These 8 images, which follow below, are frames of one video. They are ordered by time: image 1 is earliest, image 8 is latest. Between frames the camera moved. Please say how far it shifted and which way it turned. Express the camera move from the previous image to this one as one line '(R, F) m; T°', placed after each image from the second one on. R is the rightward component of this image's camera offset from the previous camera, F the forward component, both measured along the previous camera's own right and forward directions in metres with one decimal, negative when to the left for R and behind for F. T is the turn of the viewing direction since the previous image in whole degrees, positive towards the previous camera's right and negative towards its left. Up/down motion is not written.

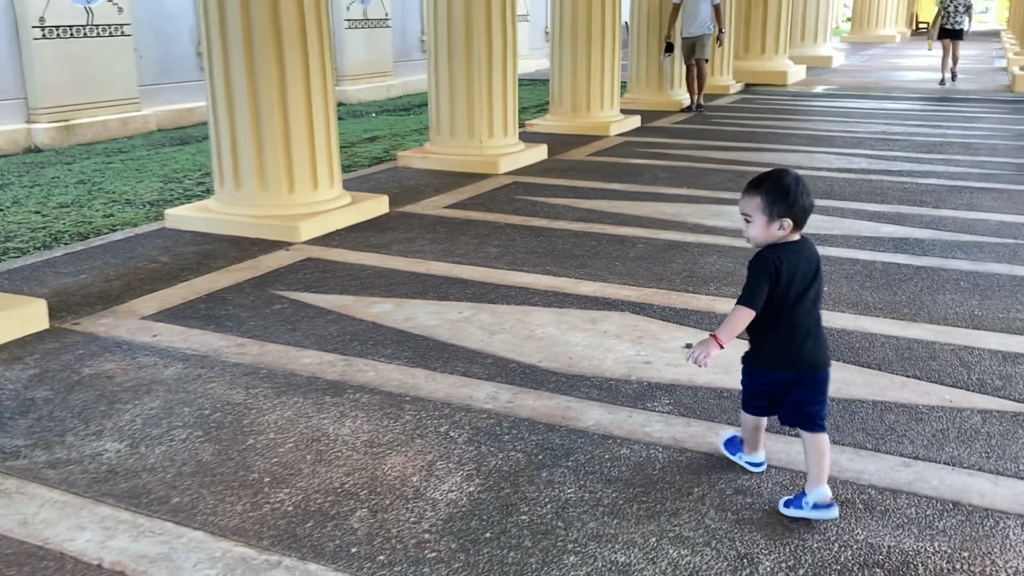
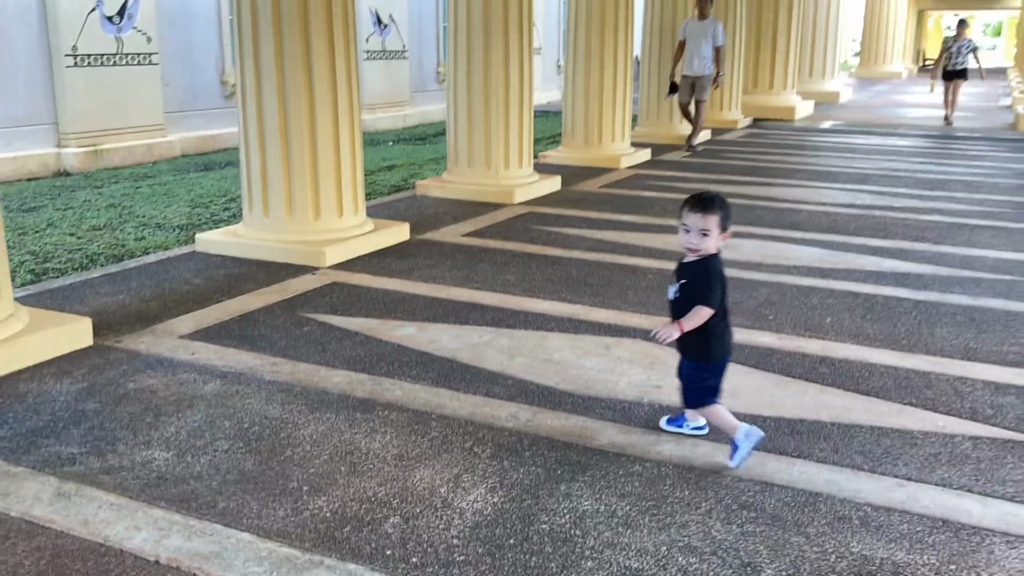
(-0.1, -0.2) m; 0°
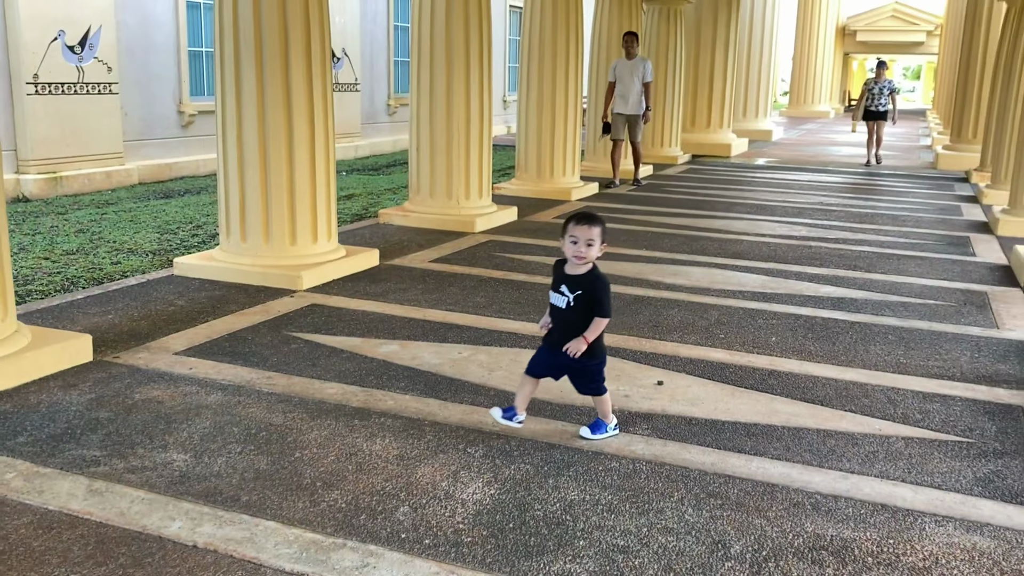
(-0.2, -0.3) m; +4°
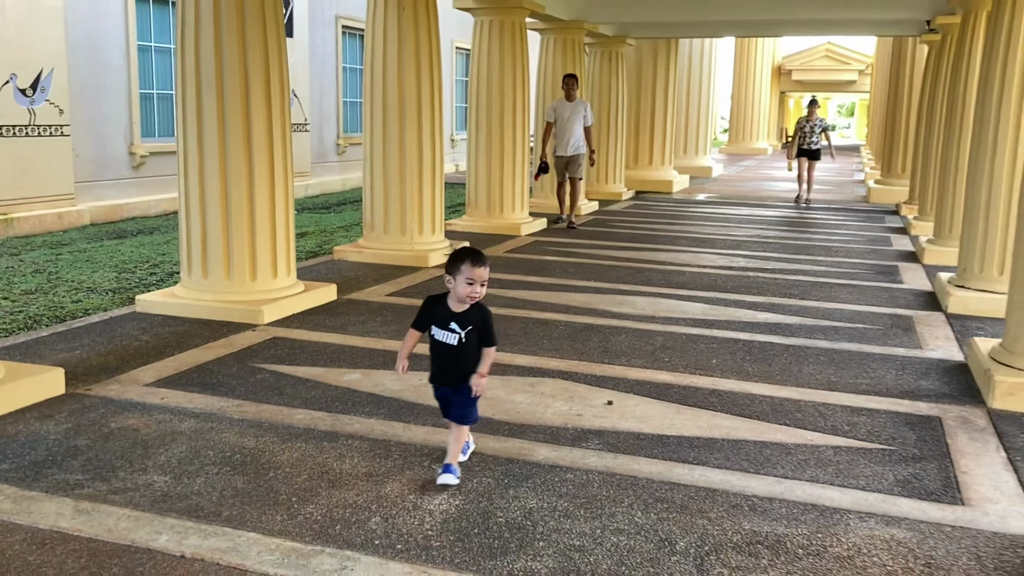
(0.0, -0.3) m; +3°
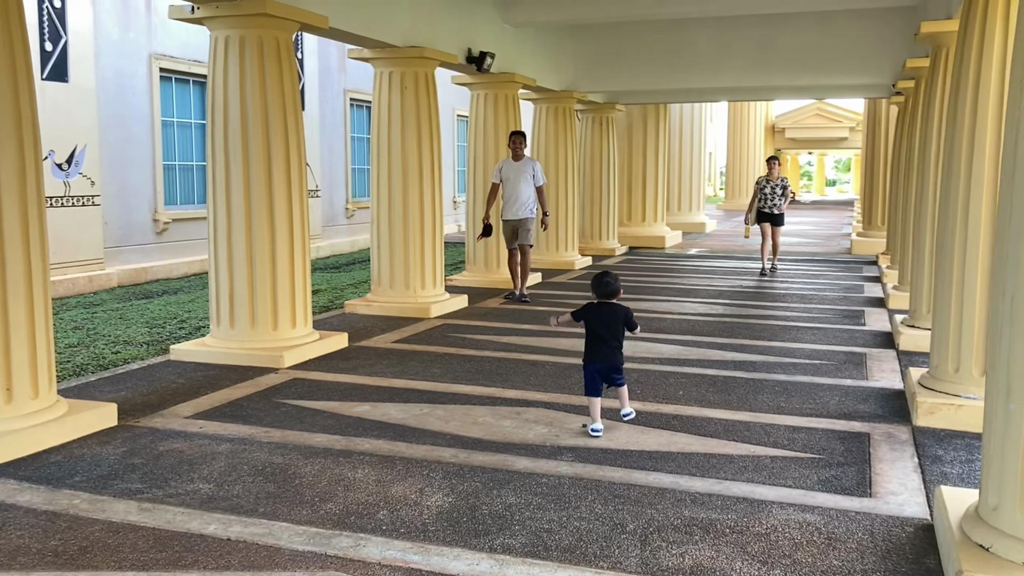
(+0.1, -0.8) m; 0°
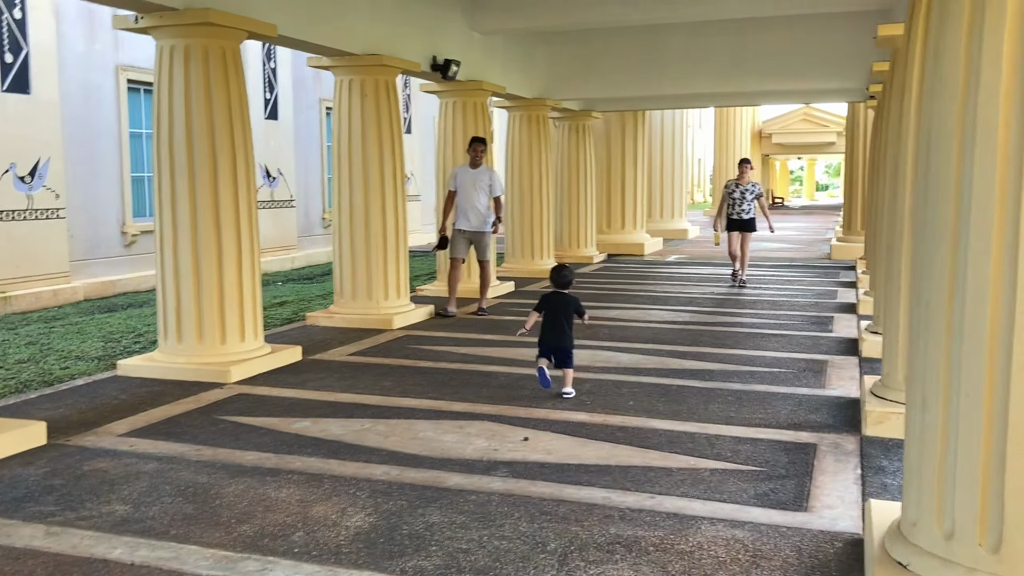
(+0.3, +0.1) m; 0°
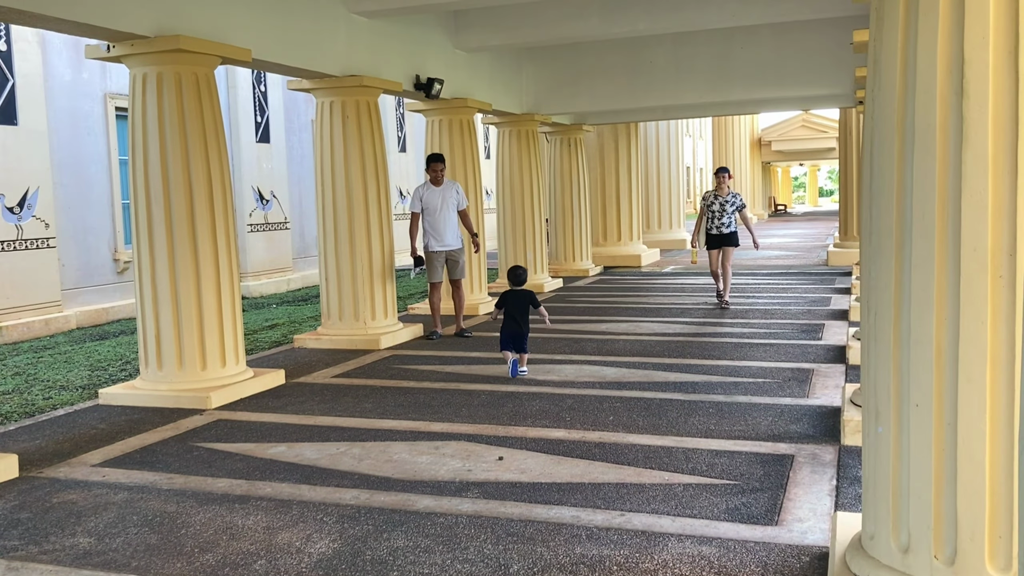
(+0.2, 0.0) m; 0°
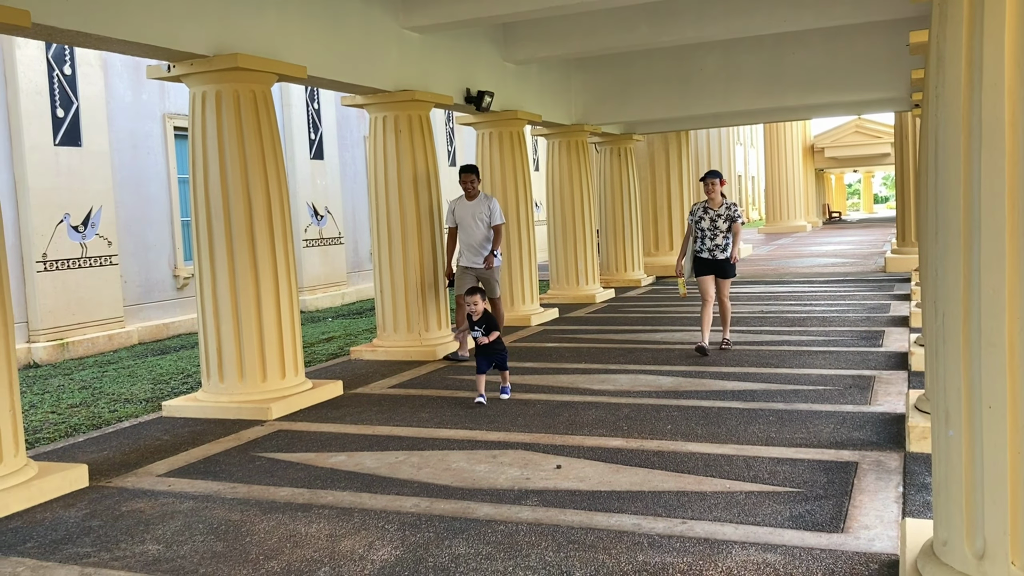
(0.0, 0.0) m; -3°
